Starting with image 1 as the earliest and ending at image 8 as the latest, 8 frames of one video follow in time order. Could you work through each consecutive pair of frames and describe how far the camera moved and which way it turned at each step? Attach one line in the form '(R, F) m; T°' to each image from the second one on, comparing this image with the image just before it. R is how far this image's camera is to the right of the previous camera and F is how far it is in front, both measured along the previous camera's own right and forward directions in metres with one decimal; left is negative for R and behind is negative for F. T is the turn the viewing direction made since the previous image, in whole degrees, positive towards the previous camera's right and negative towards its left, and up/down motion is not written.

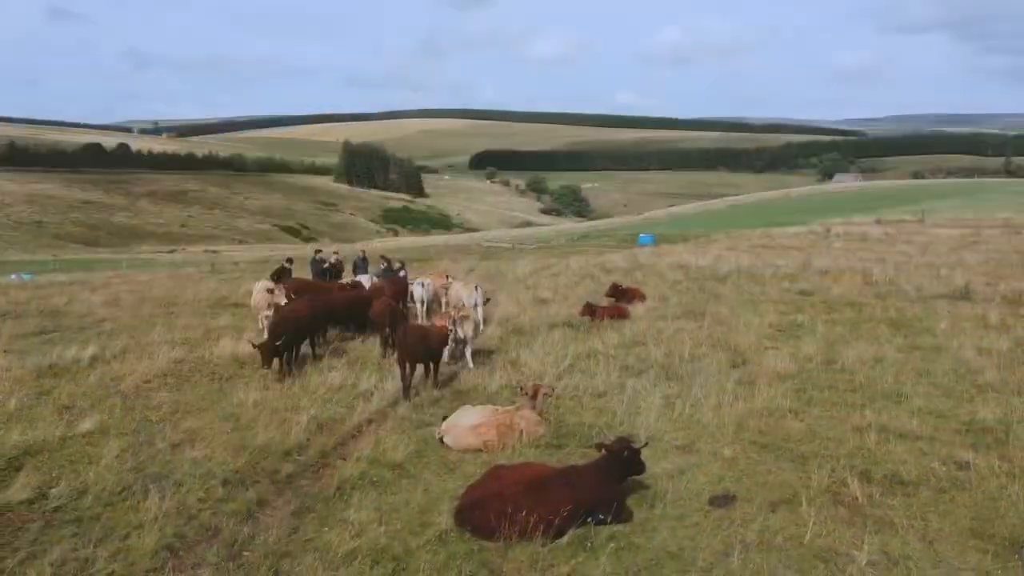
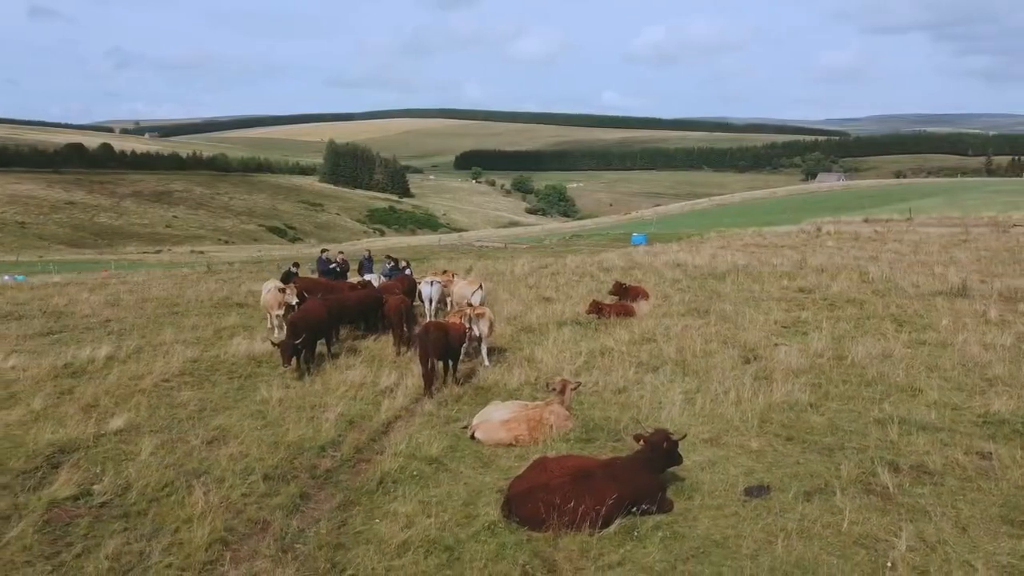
(-0.4, -0.1) m; +1°
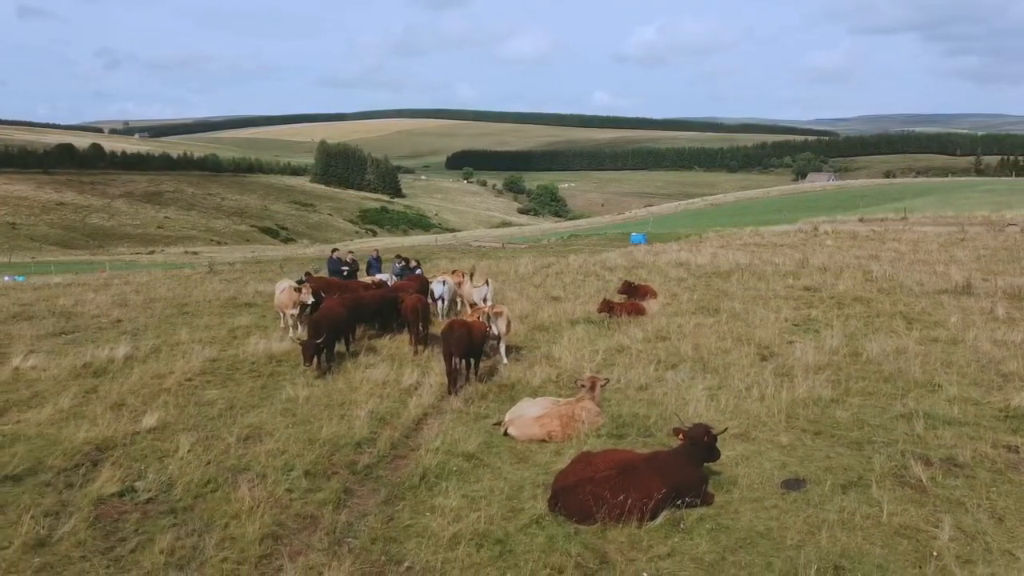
(-0.4, -0.1) m; +1°
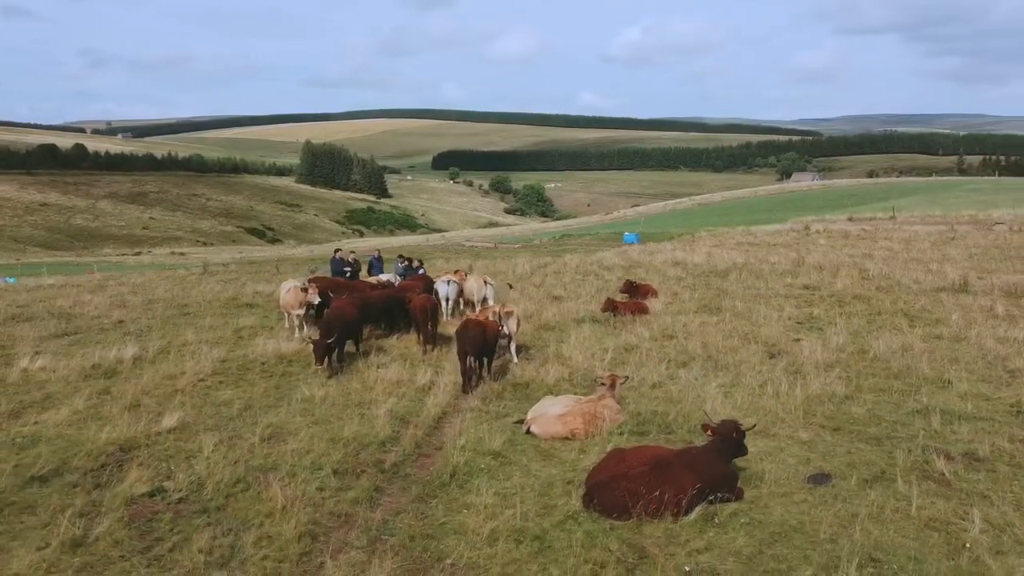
(-0.3, 0.0) m; +1°
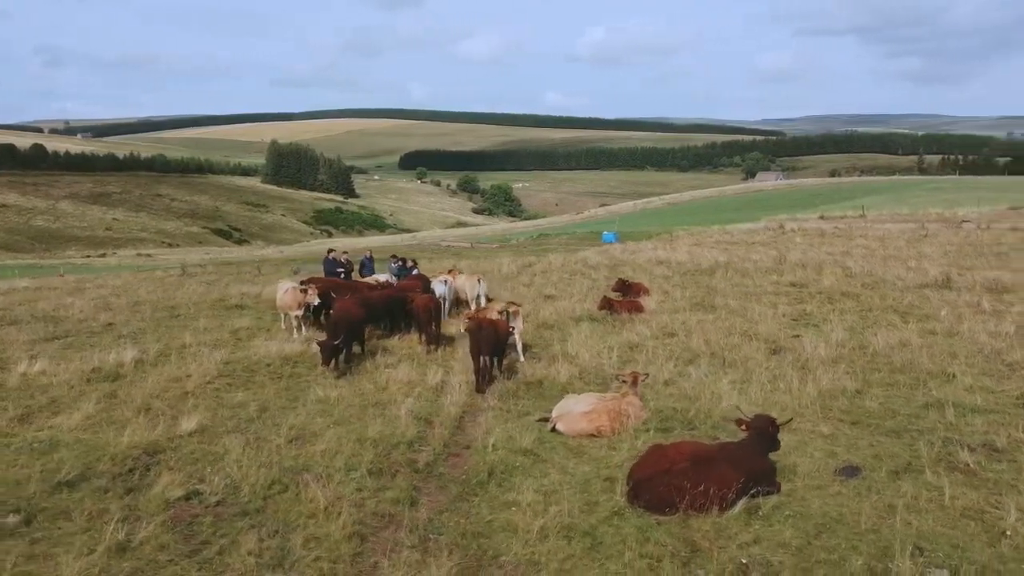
(-0.5, 0.0) m; +2°
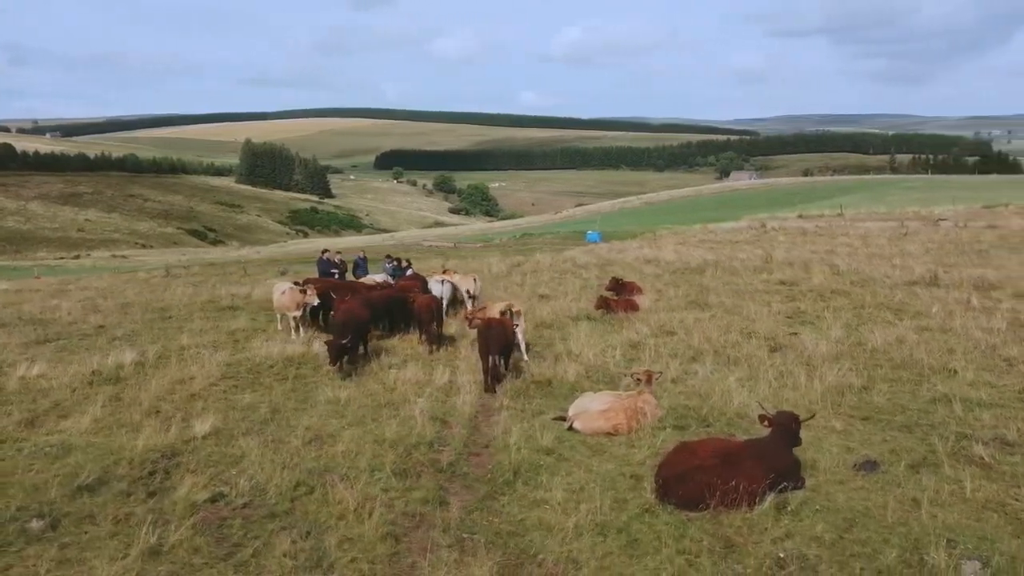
(-0.4, 0.0) m; +2°
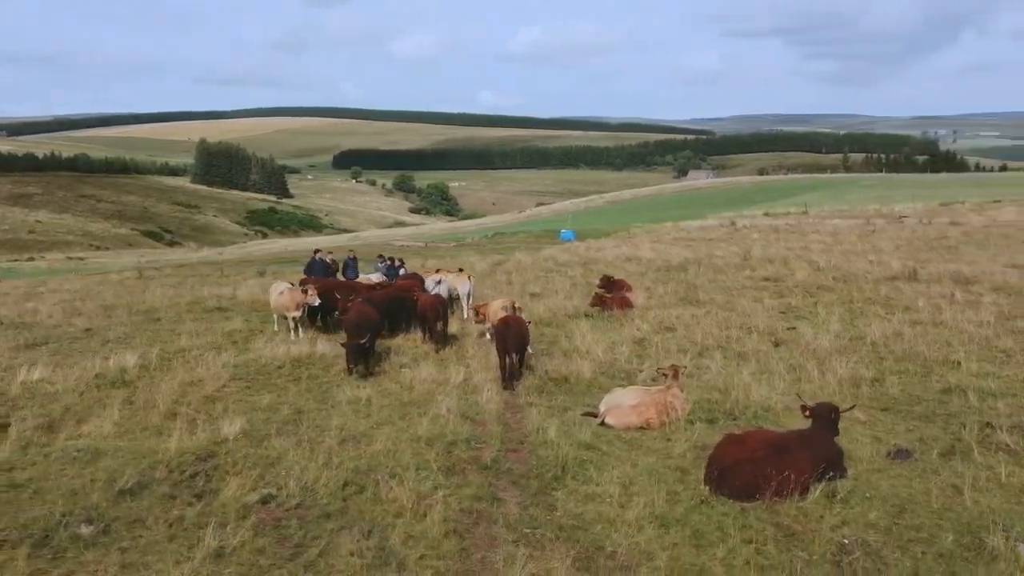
(-0.7, 0.0) m; +3°
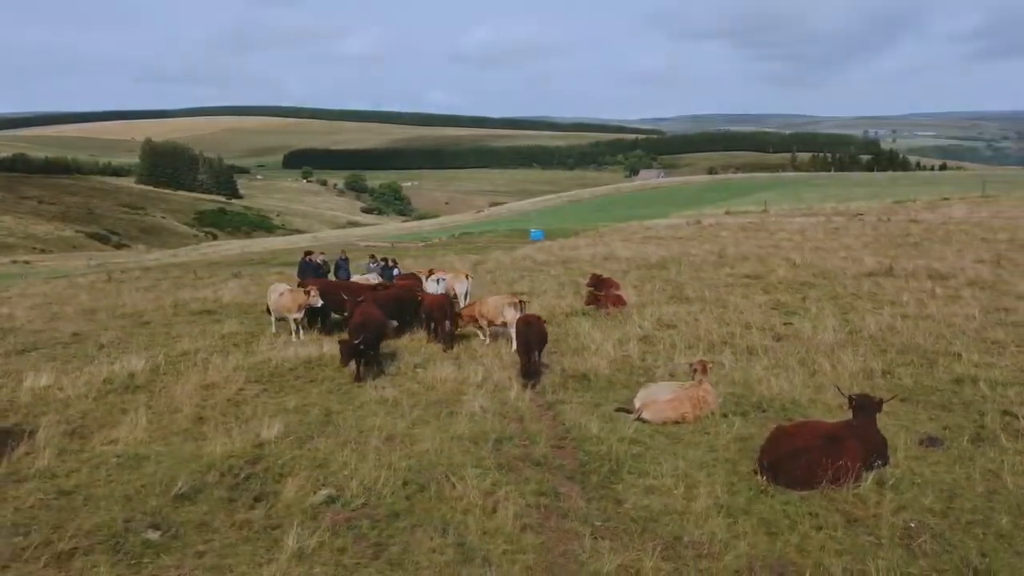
(-0.8, -0.1) m; +3°
